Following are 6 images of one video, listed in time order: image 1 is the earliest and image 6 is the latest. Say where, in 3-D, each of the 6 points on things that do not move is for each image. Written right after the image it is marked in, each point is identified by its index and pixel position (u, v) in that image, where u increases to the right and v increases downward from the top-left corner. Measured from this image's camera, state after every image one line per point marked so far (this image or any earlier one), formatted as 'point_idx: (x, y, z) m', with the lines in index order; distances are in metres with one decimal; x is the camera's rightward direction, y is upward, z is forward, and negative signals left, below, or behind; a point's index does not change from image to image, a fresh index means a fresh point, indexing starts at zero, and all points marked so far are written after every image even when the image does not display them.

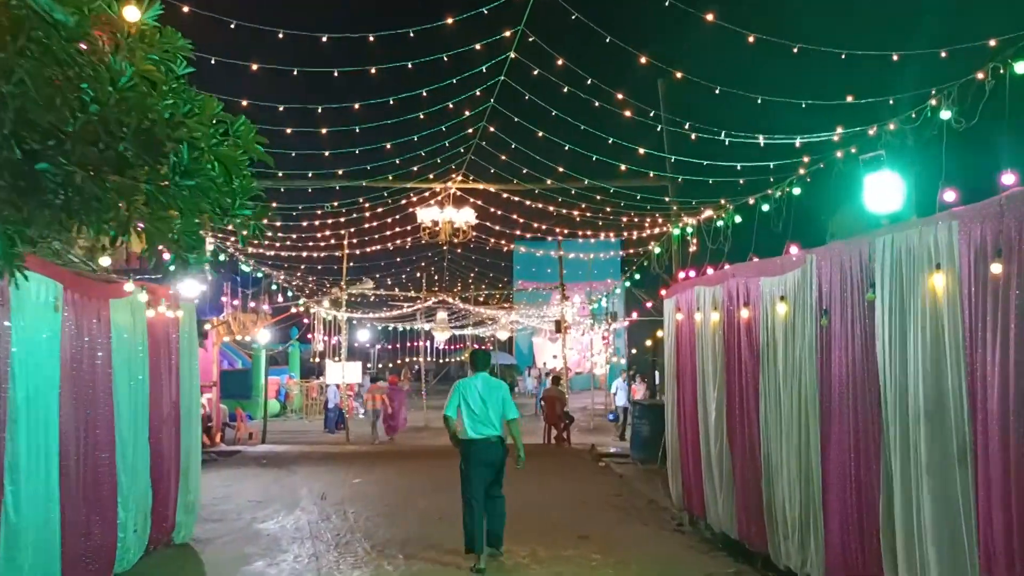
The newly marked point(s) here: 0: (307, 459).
0: (-3.8, -3.1, +16.3) m
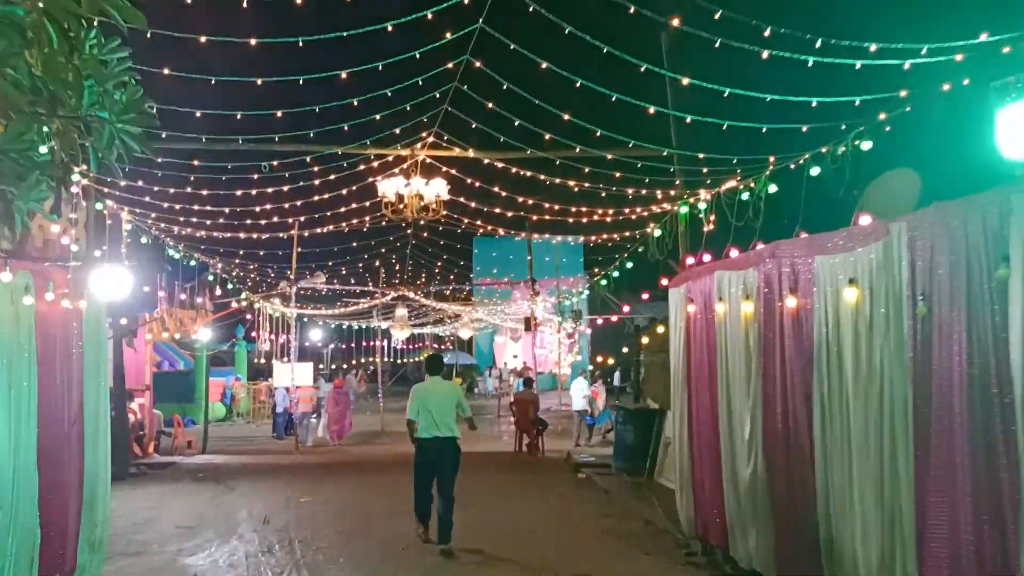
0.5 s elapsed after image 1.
0: (-4.3, -3.0, +14.6) m
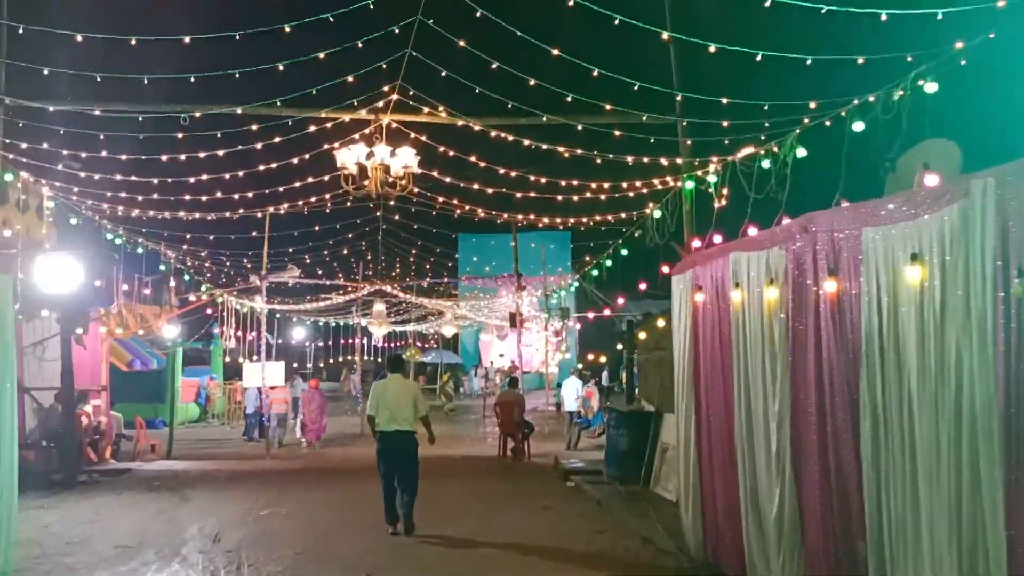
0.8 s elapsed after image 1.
0: (-4.6, -2.9, +13.4) m
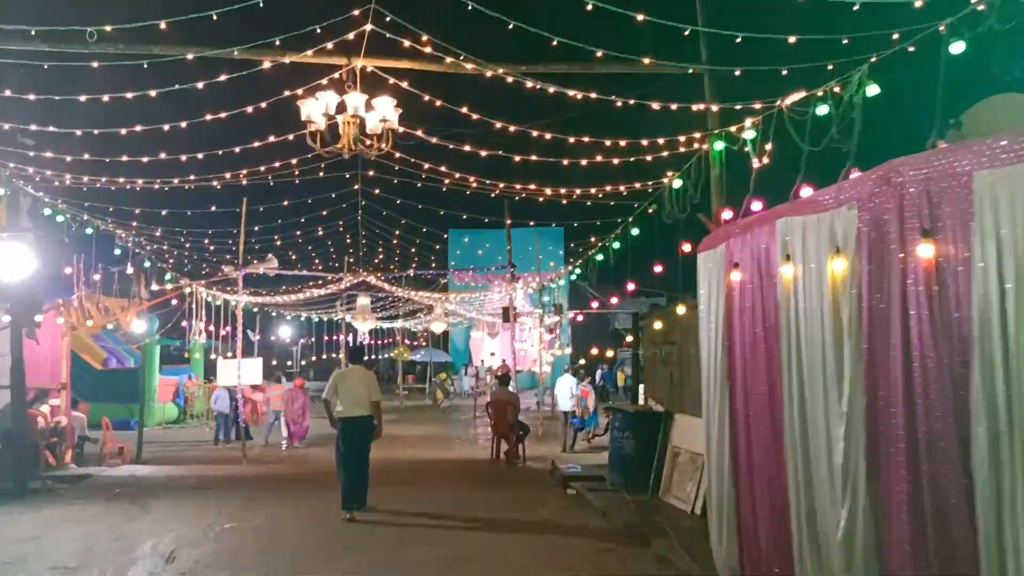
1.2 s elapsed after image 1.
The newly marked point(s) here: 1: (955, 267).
0: (-4.7, -2.7, +12.2) m
1: (+1.8, +0.1, +3.7) m
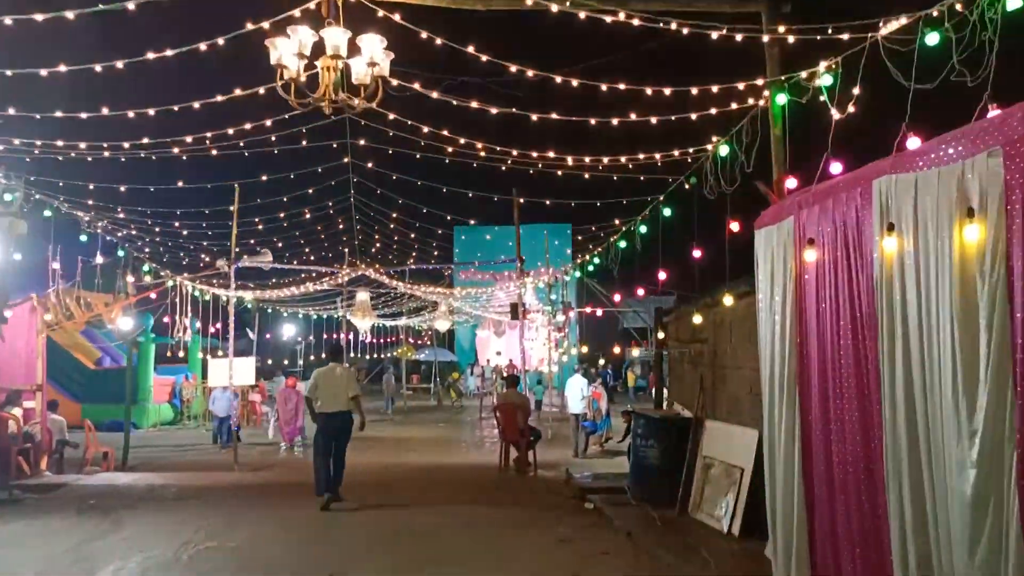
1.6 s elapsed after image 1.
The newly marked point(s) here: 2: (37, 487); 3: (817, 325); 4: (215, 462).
0: (-4.5, -2.6, +11.2) m
1: (+1.9, +0.2, +2.6) m
2: (-6.5, -2.7, +12.2) m
3: (+1.5, -0.3, +4.6) m
4: (-5.5, -3.2, +16.2) m
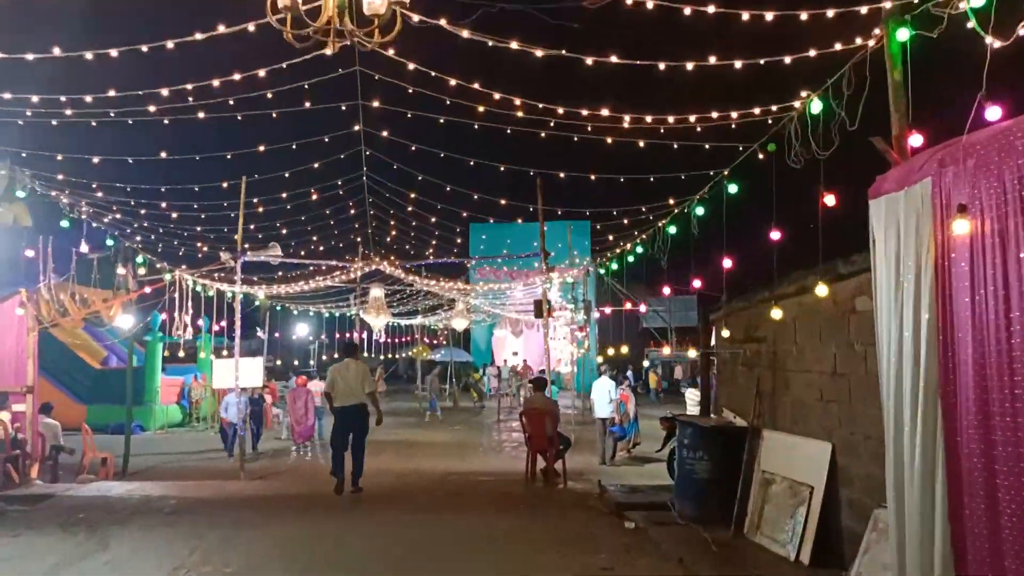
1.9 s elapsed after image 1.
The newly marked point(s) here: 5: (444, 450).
0: (-4.2, -2.6, +10.2) m
1: (+2.1, +0.2, +1.5) m
2: (-6.2, -2.7, +11.2) m
3: (+1.7, -0.2, +3.5) m
4: (-5.1, -3.1, +15.2) m
5: (-1.5, -3.6, +19.8) m
